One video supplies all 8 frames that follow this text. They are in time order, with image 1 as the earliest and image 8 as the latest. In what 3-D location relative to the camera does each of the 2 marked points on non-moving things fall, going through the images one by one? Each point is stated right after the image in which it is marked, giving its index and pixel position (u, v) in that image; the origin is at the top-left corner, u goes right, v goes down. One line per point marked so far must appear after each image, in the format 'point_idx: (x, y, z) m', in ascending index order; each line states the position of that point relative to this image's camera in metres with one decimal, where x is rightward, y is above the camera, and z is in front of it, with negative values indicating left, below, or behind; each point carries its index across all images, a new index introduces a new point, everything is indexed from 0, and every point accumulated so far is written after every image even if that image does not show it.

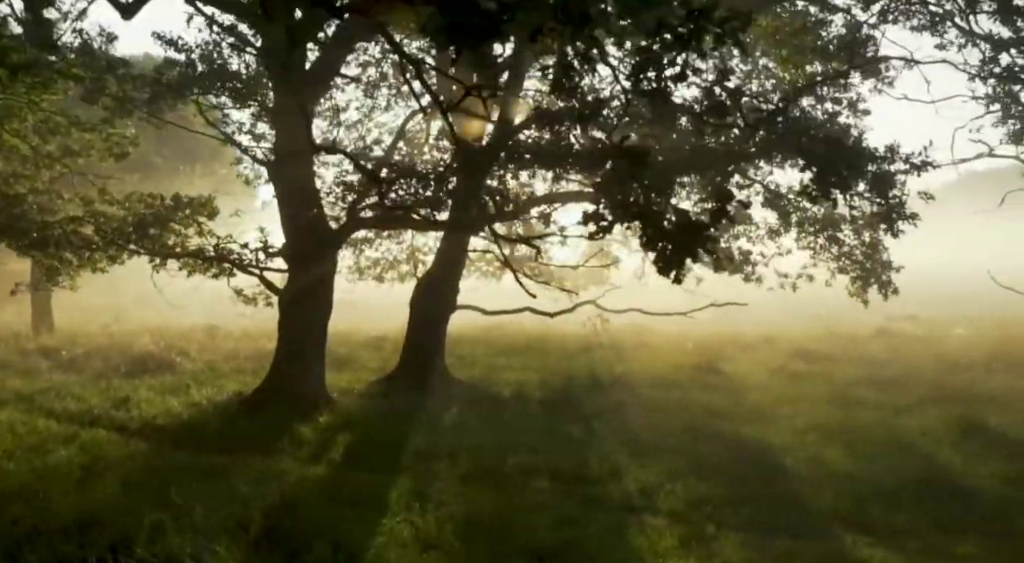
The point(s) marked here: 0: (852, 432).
0: (+4.6, -2.0, +11.1) m
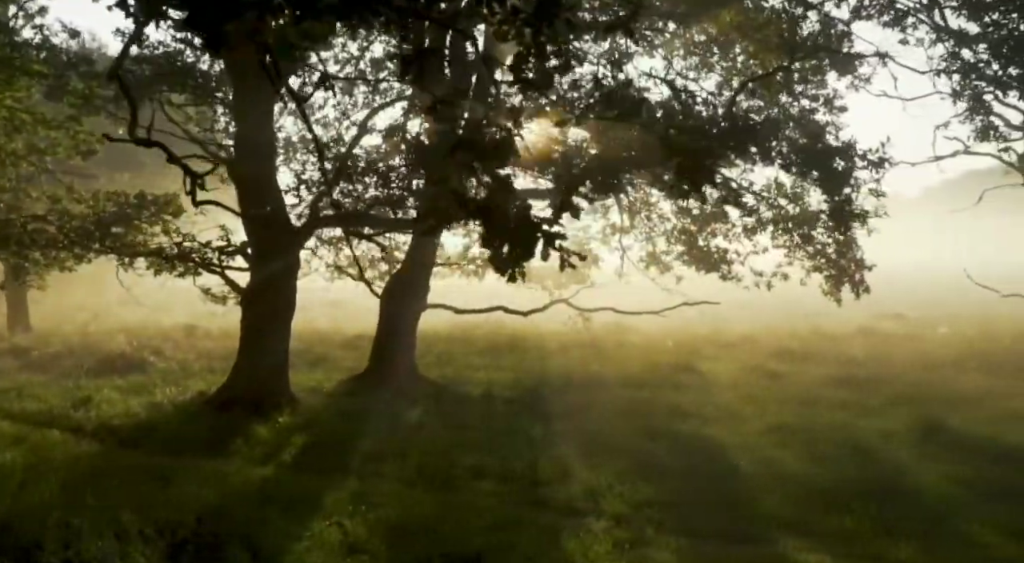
0: (+4.1, -2.0, +10.9) m
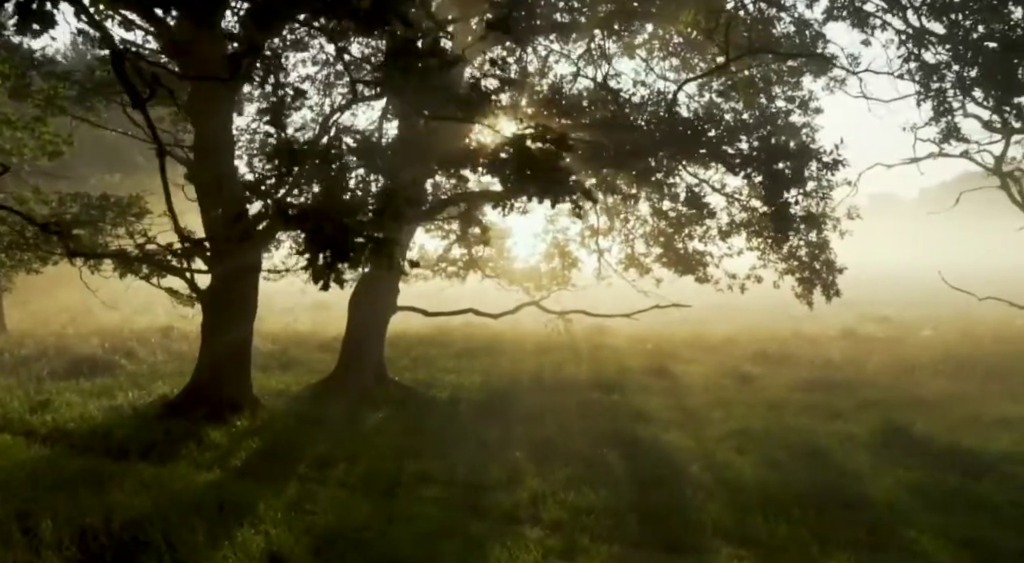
0: (+3.5, -2.1, +10.8) m
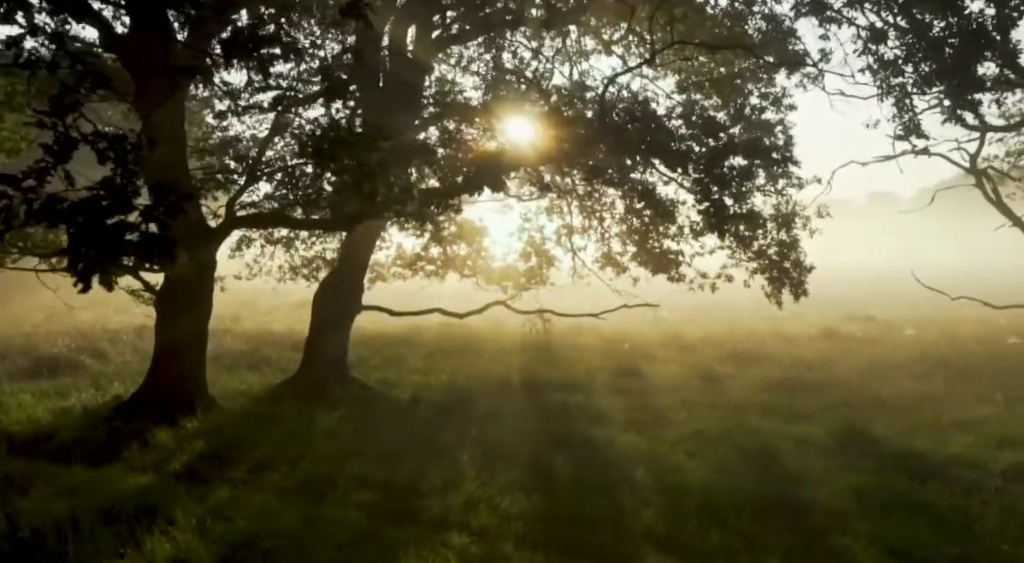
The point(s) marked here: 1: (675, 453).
0: (+2.9, -2.1, +10.6) m
1: (+2.0, -2.1, +9.9) m
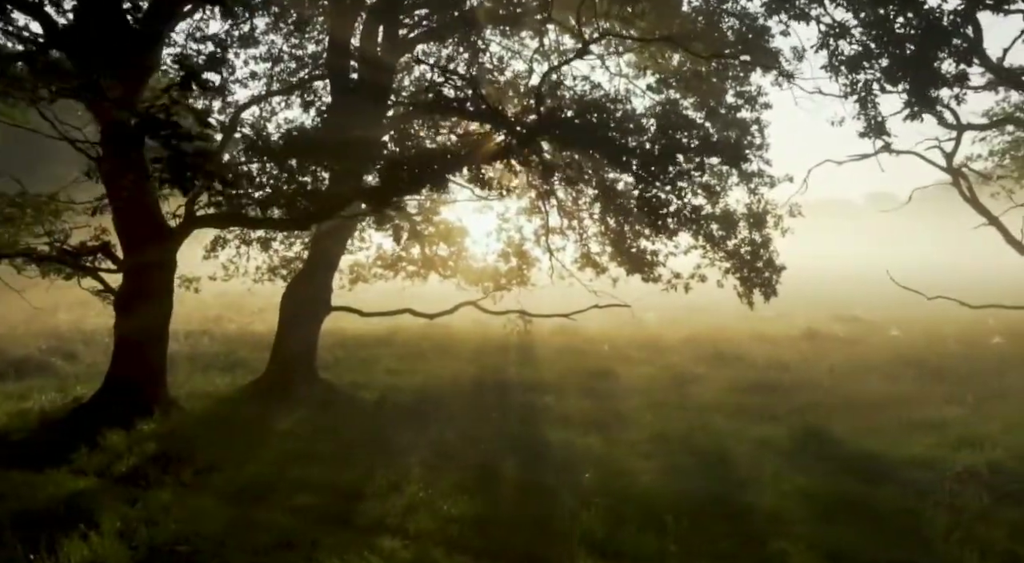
0: (+2.3, -2.0, +10.5) m
1: (+1.4, -2.1, +9.7) m
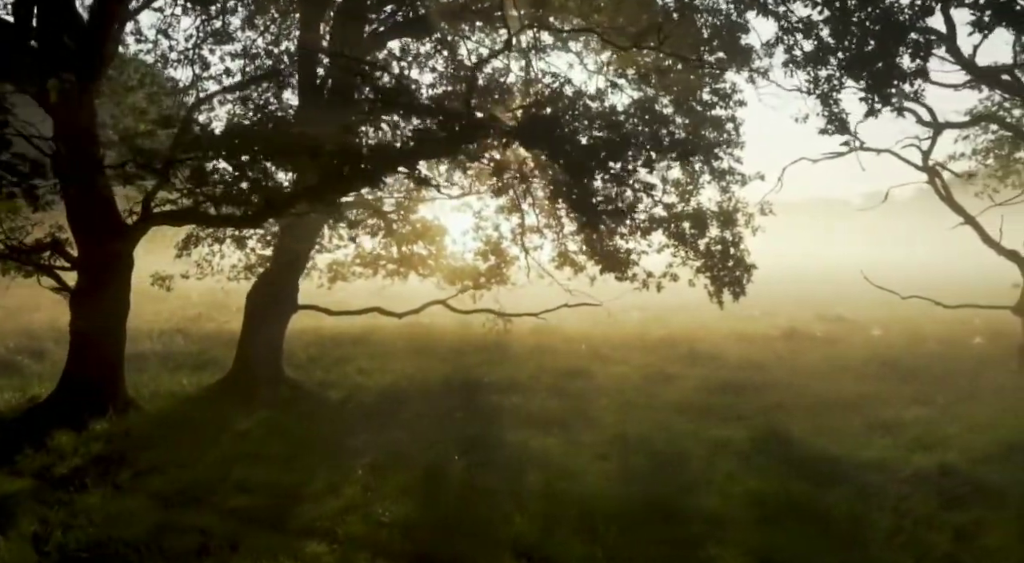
0: (+1.7, -2.0, +10.3) m
1: (+0.8, -2.0, +9.6) m
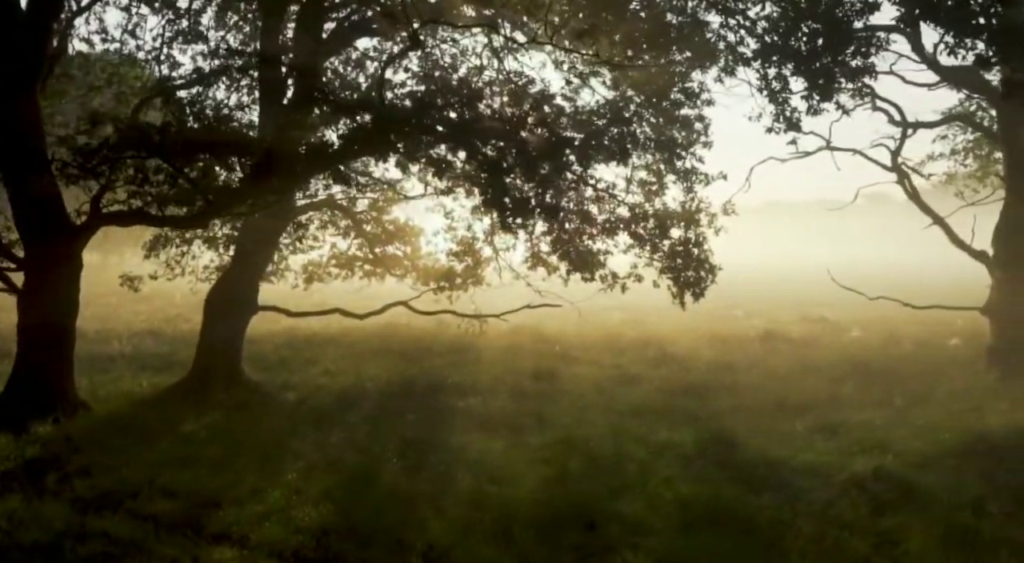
0: (+1.0, -2.0, +10.2) m
1: (+0.1, -2.0, +9.4) m
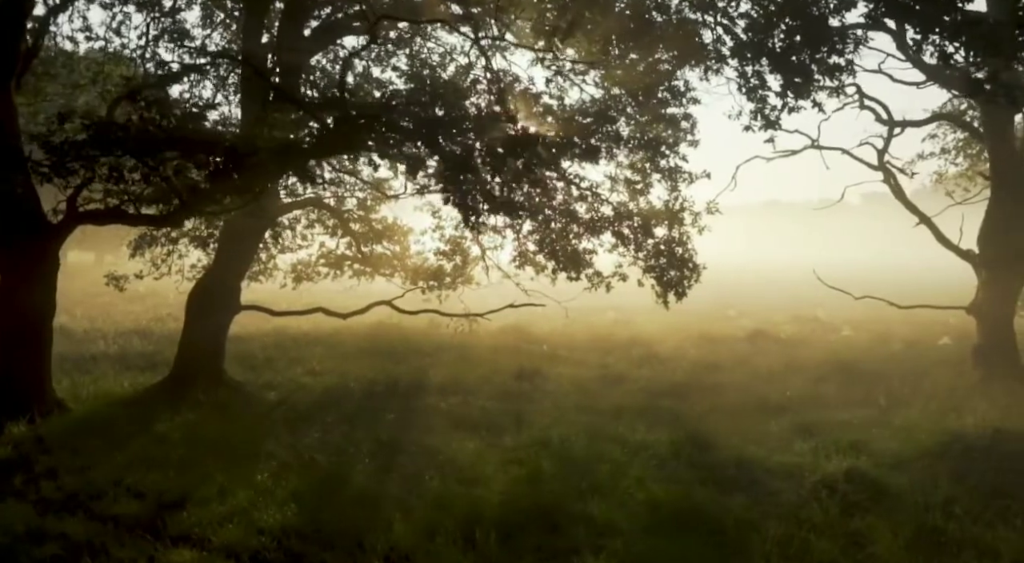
0: (+0.7, -2.0, +10.1) m
1: (-0.2, -2.0, +9.3) m
